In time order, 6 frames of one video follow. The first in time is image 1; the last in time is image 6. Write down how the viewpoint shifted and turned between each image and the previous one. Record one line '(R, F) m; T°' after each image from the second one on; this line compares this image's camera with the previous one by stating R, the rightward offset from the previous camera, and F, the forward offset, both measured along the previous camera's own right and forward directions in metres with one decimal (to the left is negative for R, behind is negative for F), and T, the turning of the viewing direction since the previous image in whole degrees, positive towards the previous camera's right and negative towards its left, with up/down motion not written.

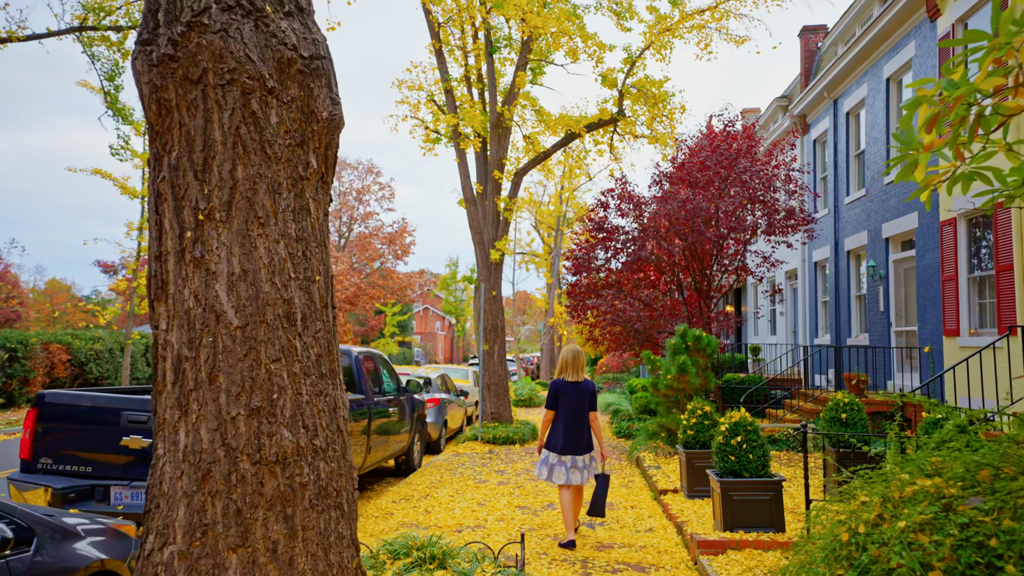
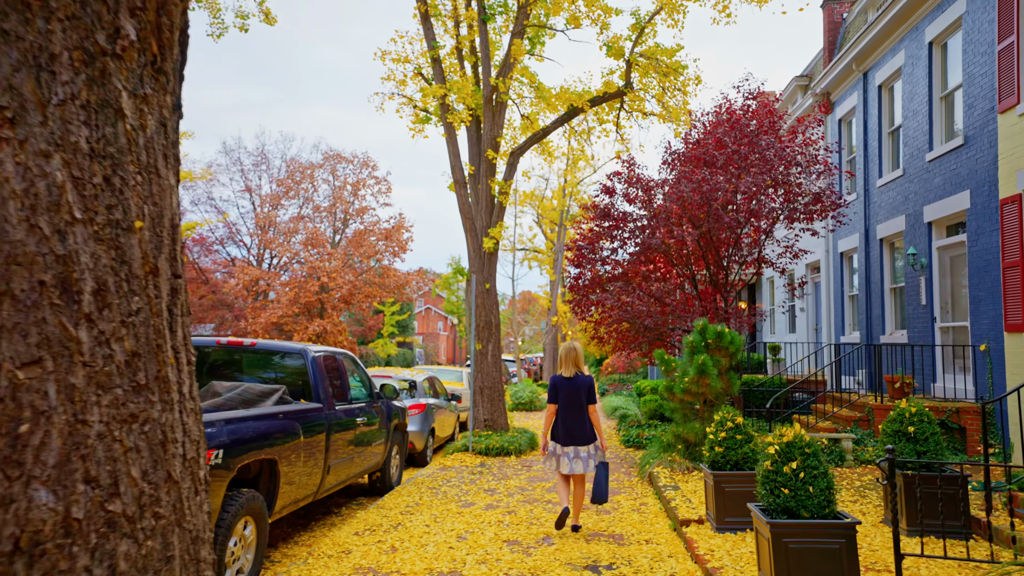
(+0.1, +1.3) m; 0°
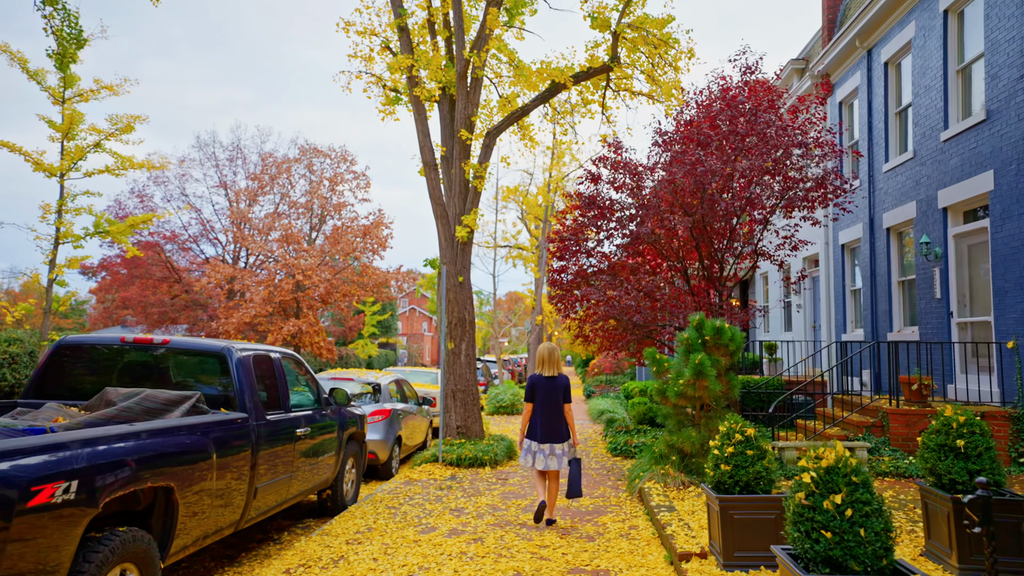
(+0.2, +1.0) m; +1°
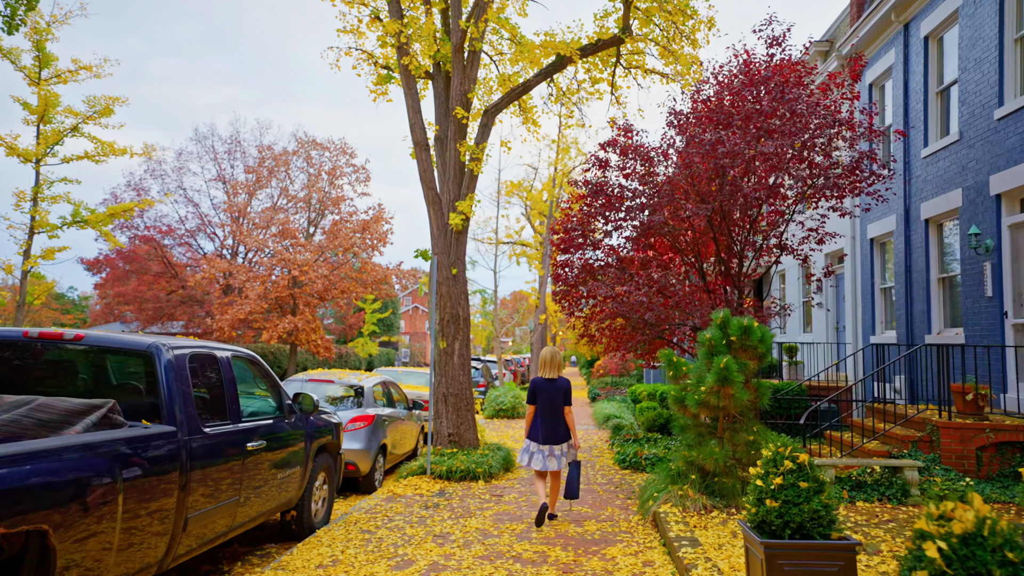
(+0.1, +1.0) m; 0°
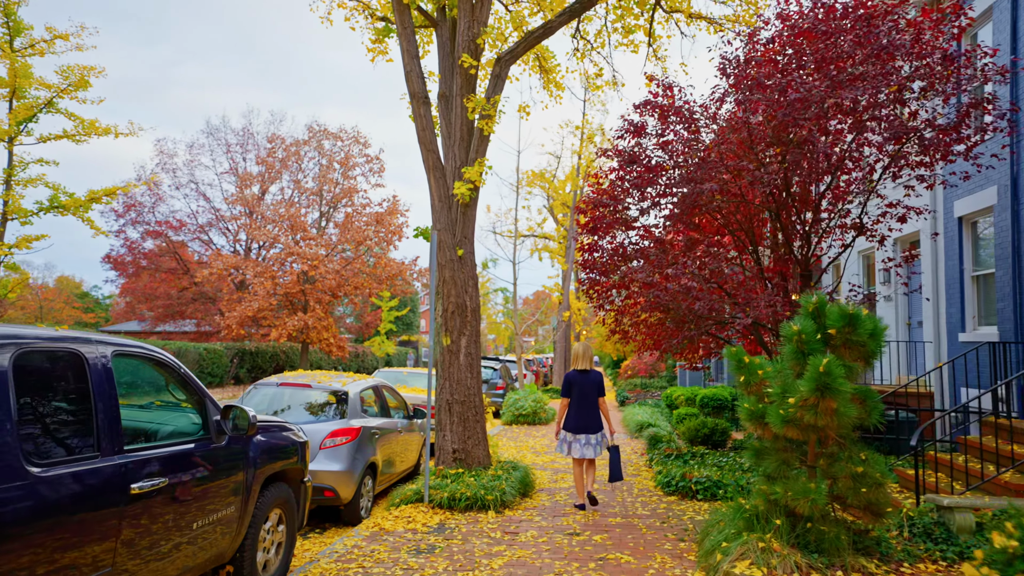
(+0.1, +1.7) m; -2°
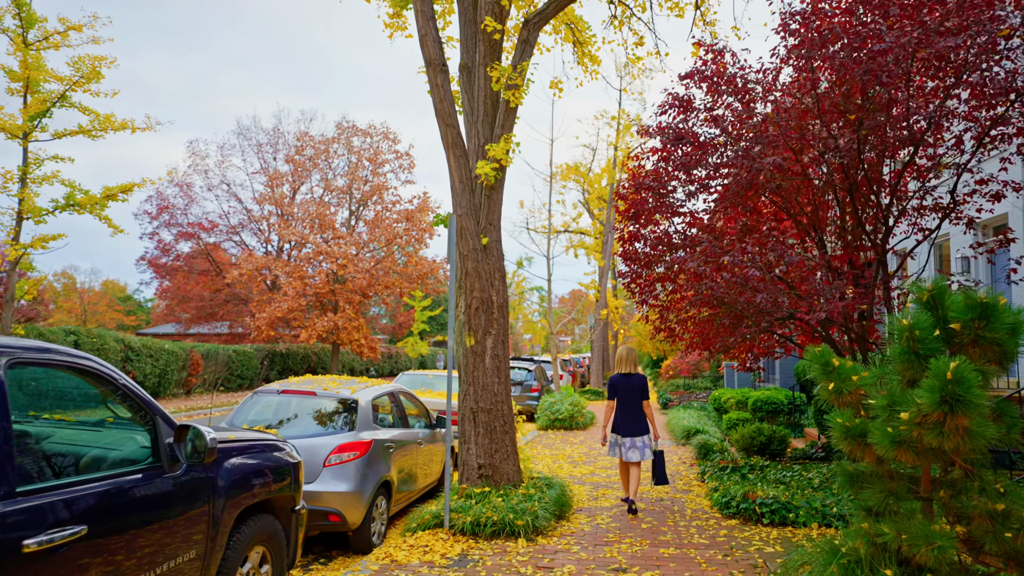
(0.0, +1.0) m; -3°
